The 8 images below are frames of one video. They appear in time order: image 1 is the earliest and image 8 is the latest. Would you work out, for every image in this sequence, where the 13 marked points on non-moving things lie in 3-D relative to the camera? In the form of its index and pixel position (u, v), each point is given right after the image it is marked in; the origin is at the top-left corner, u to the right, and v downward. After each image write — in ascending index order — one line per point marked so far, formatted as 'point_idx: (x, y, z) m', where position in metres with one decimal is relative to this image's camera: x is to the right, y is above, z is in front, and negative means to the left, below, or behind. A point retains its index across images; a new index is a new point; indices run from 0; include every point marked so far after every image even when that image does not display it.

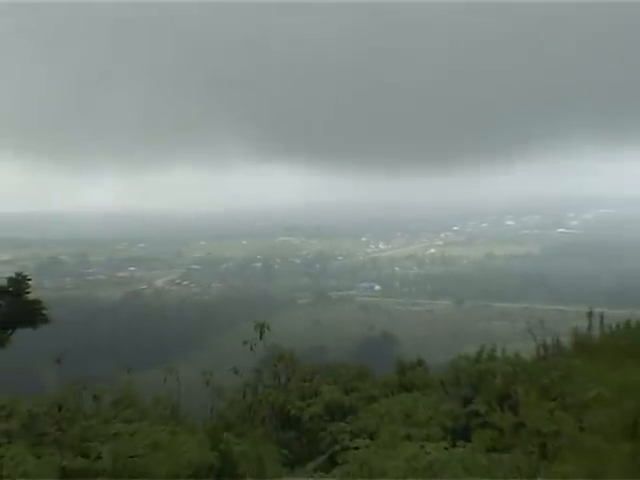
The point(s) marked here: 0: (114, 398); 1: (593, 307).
0: (-1.4, -1.0, +4.1) m
1: (+1.9, -0.5, +4.4) m
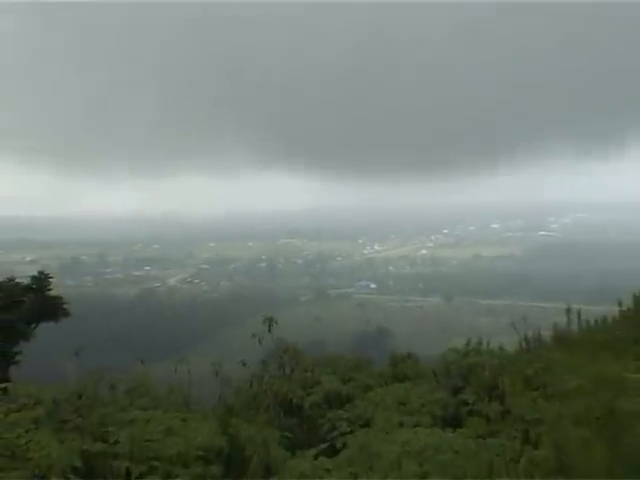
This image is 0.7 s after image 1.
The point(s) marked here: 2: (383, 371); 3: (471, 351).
0: (-1.4, -1.0, +4.4) m
1: (+1.9, -0.5, +4.7) m
2: (+0.5, -1.0, +4.7) m
3: (+1.1, -0.8, +4.7) m
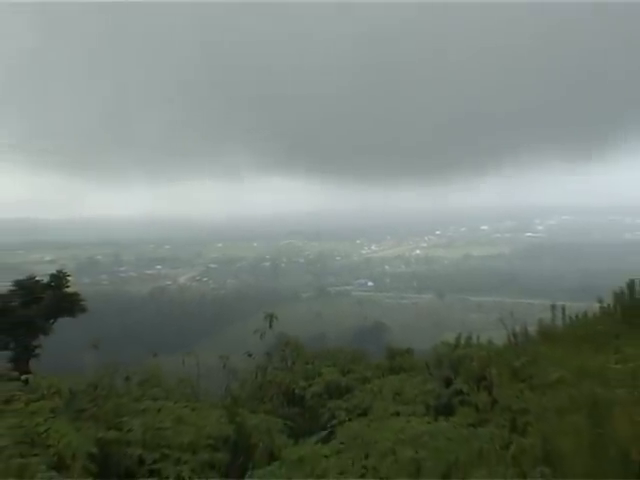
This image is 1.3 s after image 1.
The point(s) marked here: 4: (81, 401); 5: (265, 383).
0: (-1.4, -1.1, +4.7) m
1: (+1.9, -0.5, +5.0) m
2: (+0.5, -1.0, +5.0) m
3: (+1.1, -0.8, +5.0) m
4: (-1.8, -1.2, +4.6) m
5: (-0.4, -1.1, +4.9) m
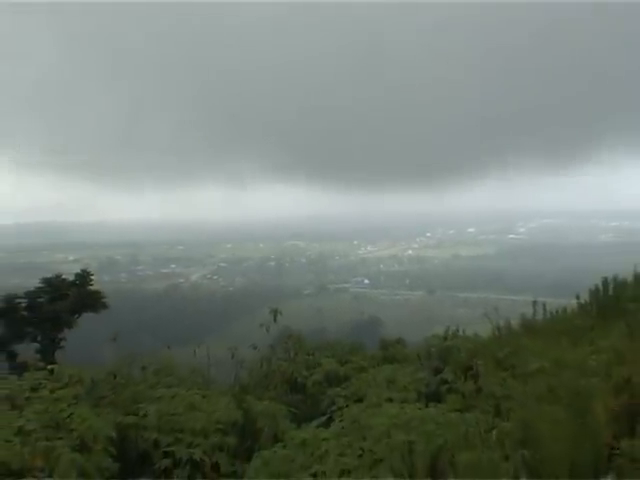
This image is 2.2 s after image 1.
0: (-1.4, -1.1, +5.1) m
1: (+1.9, -0.5, +5.4) m
2: (+0.5, -1.0, +5.4) m
3: (+1.1, -0.8, +5.4) m
4: (-1.8, -1.2, +5.0) m
5: (-0.4, -1.1, +5.3) m
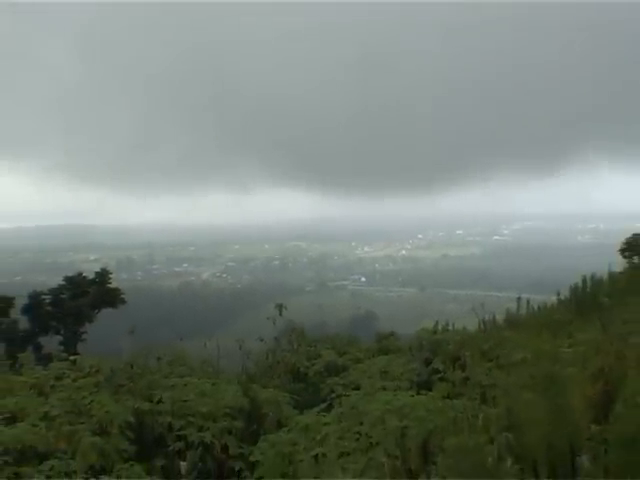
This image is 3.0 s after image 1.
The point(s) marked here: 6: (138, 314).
0: (-1.4, -1.1, +5.6) m
1: (+1.9, -0.5, +5.8) m
2: (+0.5, -1.0, +5.8) m
3: (+1.1, -0.9, +5.8) m
4: (-1.8, -1.2, +5.5) m
5: (-0.4, -1.1, +5.8) m
6: (-1.7, -0.7, +5.7) m
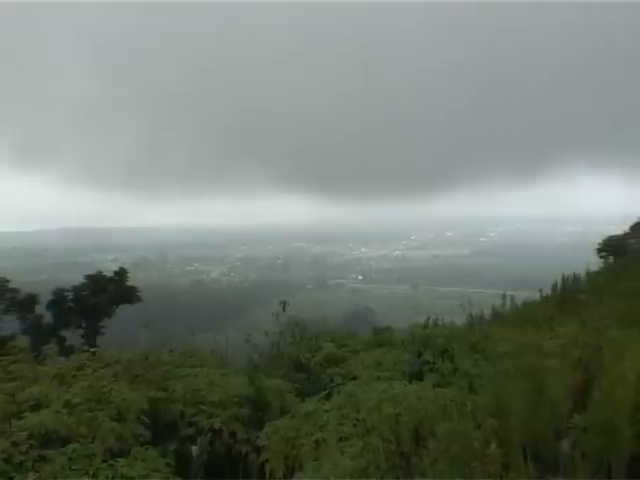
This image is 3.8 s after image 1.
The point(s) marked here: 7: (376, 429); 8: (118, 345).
0: (-1.4, -1.1, +6.1) m
1: (+1.9, -0.5, +6.3) m
2: (+0.5, -1.0, +6.3) m
3: (+1.1, -0.9, +6.3) m
4: (-1.8, -1.2, +5.9) m
5: (-0.4, -1.2, +6.2) m
6: (-1.7, -0.7, +6.2) m
7: (+0.5, -1.7, +5.5) m
8: (-2.0, -1.0, +6.0) m
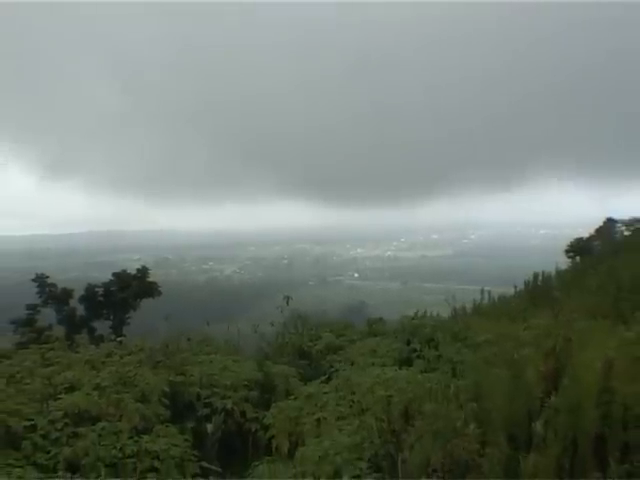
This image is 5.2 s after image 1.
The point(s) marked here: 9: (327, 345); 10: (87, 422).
0: (-1.4, -1.1, +6.8) m
1: (+1.9, -0.5, +7.0) m
2: (+0.5, -1.0, +7.1) m
3: (+1.1, -0.9, +7.1) m
4: (-1.8, -1.3, +6.7) m
5: (-0.4, -1.2, +7.0) m
6: (-1.7, -0.7, +7.0) m
7: (+0.5, -1.7, +6.3) m
8: (-2.0, -1.1, +6.8) m
9: (+0.1, -1.2, +7.0) m
10: (-2.3, -1.8, +6.1) m
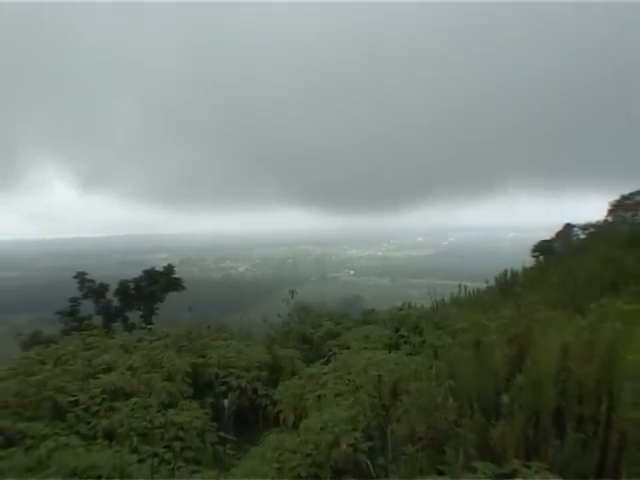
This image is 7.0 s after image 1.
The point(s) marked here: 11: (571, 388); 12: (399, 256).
0: (-1.3, -1.1, +7.9) m
1: (+1.9, -0.6, +8.2) m
2: (+0.5, -1.1, +8.2) m
3: (+1.1, -0.9, +8.2) m
4: (-1.8, -1.3, +7.8) m
5: (-0.4, -1.2, +8.1) m
6: (-1.7, -0.7, +8.1) m
7: (+0.5, -1.7, +7.4) m
8: (-2.0, -1.1, +7.9) m
9: (+0.1, -1.2, +8.1) m
10: (-2.3, -1.8, +7.2) m
11: (+2.7, -1.6, +6.7) m
12: (+1.2, -0.3, +8.7) m
